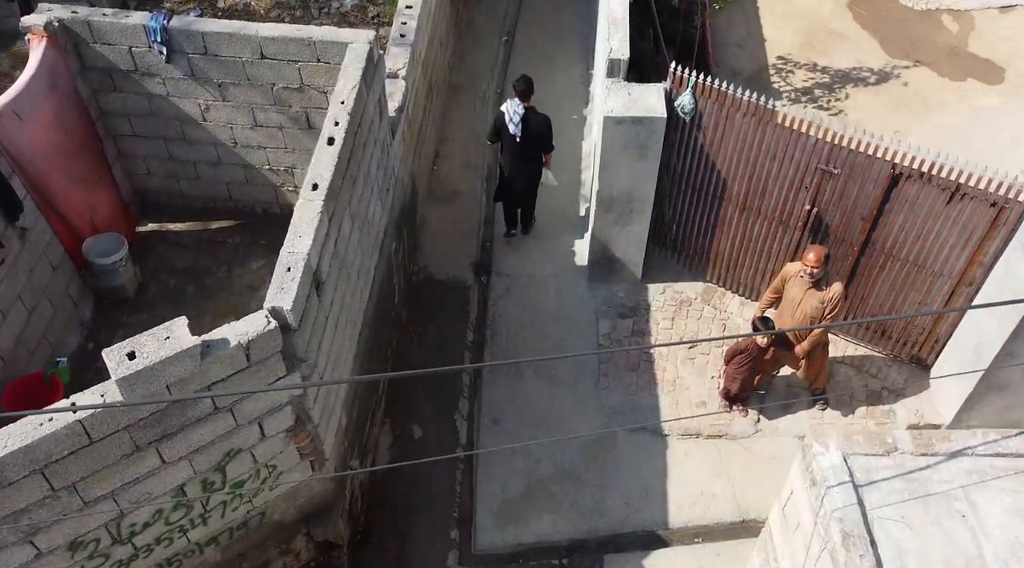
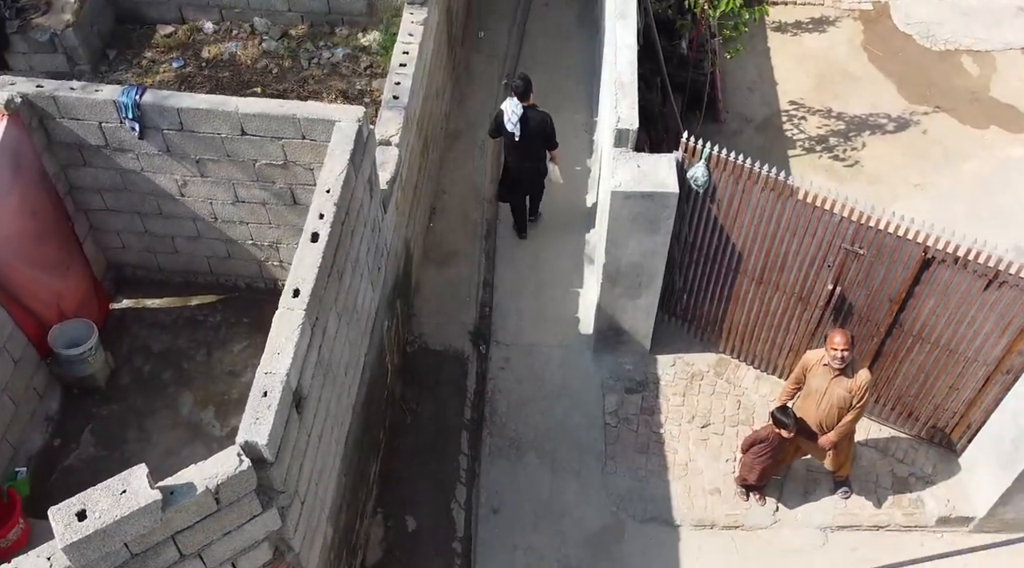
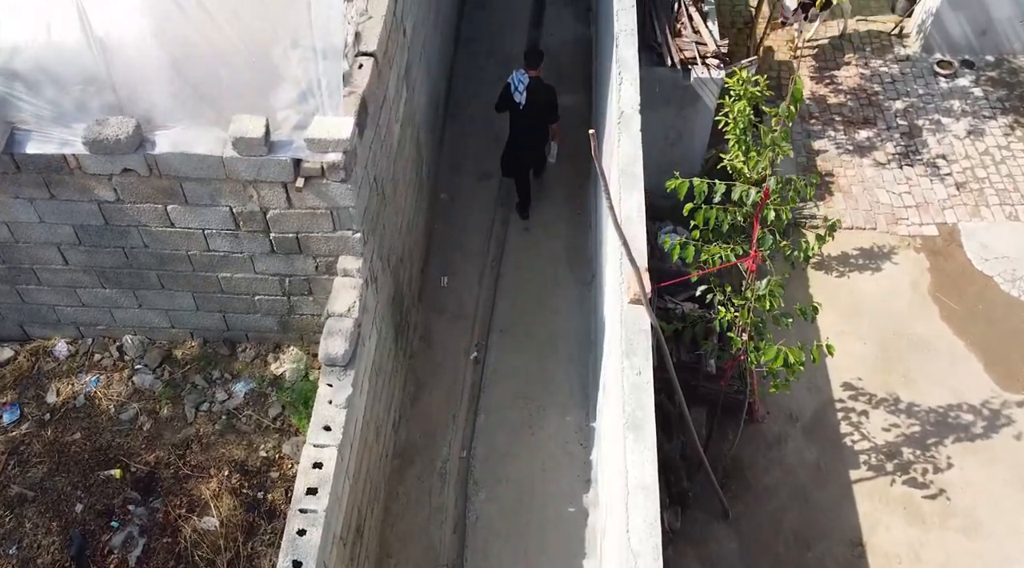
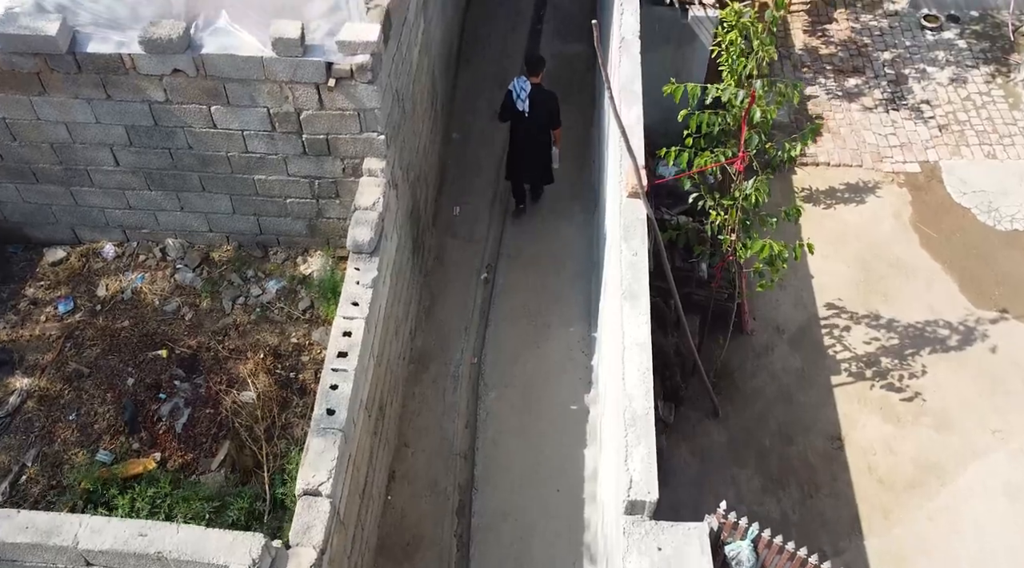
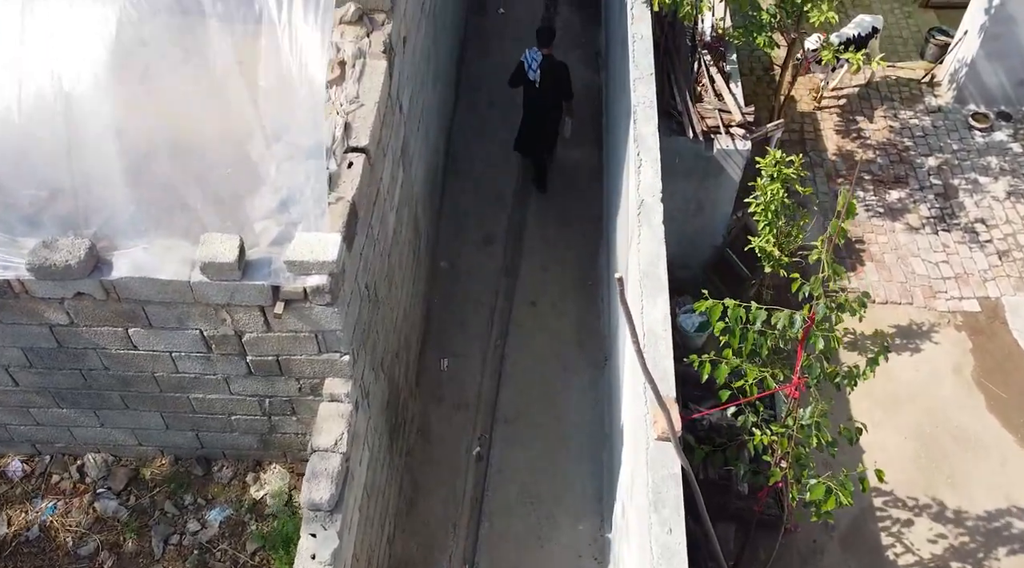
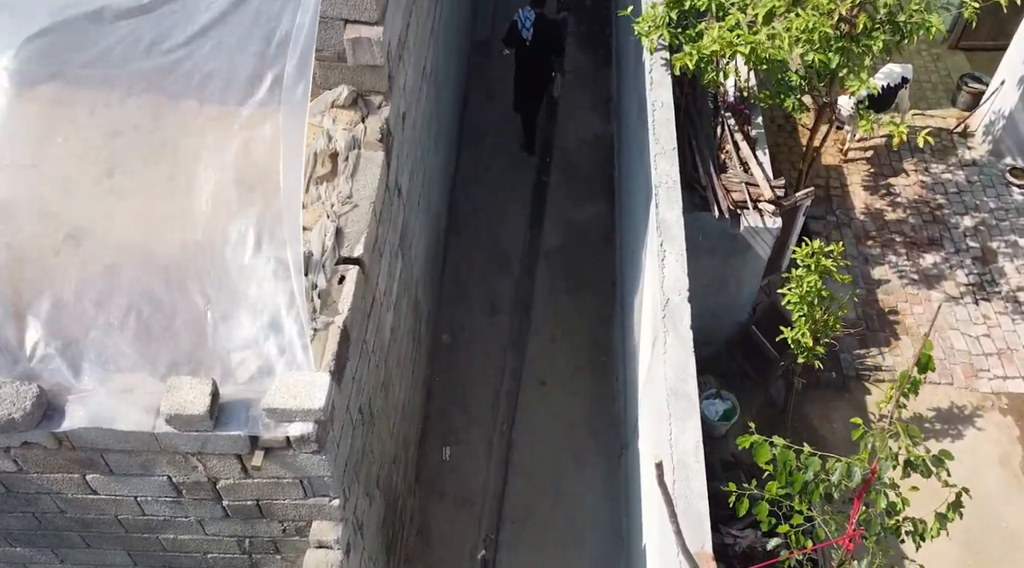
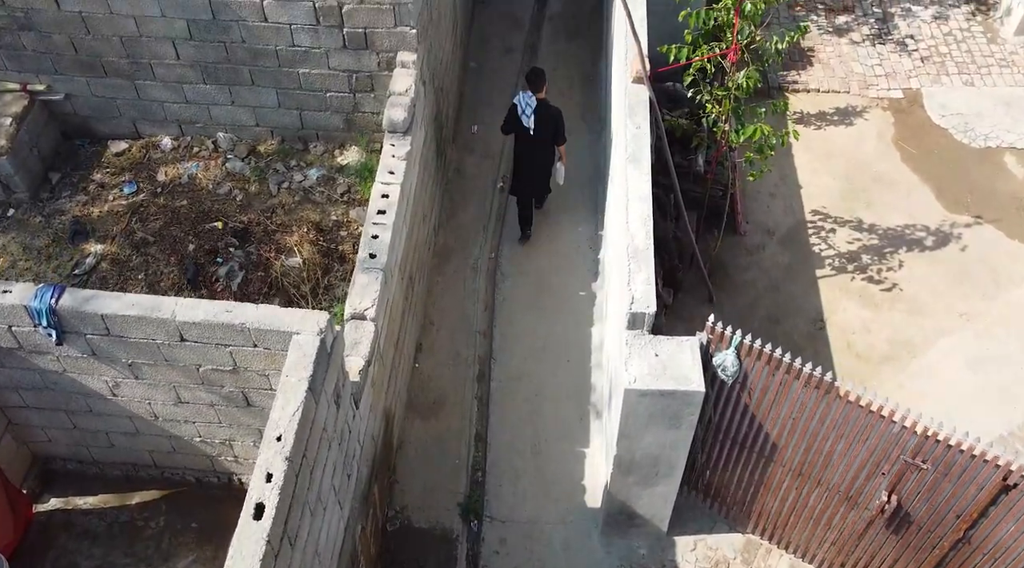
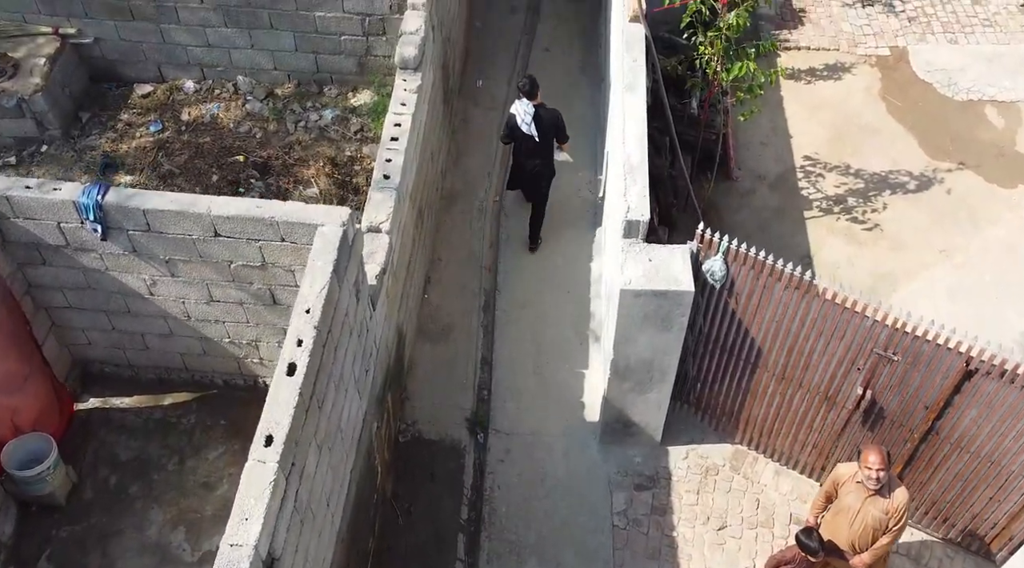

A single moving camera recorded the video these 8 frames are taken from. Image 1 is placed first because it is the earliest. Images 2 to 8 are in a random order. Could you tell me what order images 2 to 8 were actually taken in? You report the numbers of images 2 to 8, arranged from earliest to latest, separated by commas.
2, 8, 7, 4, 3, 5, 6
